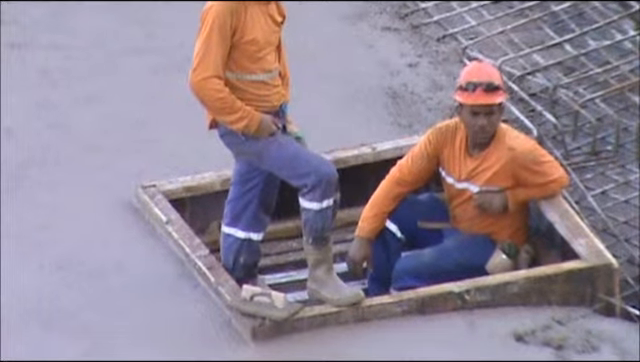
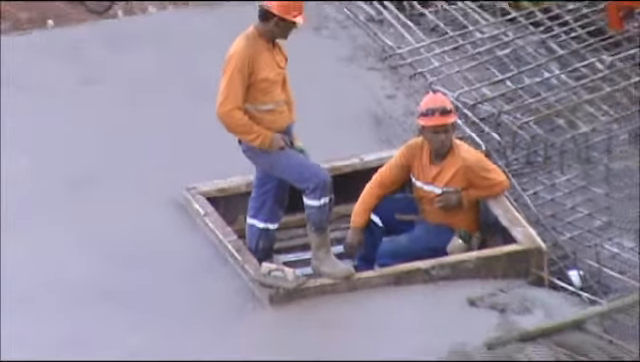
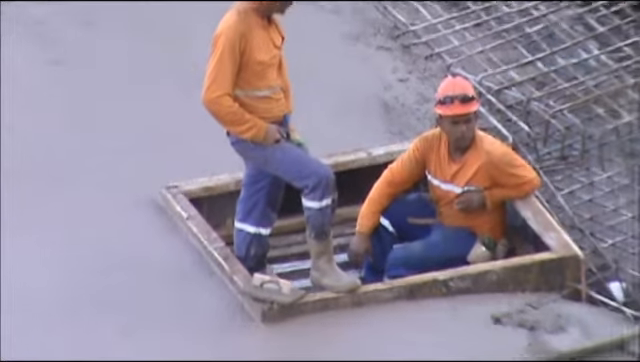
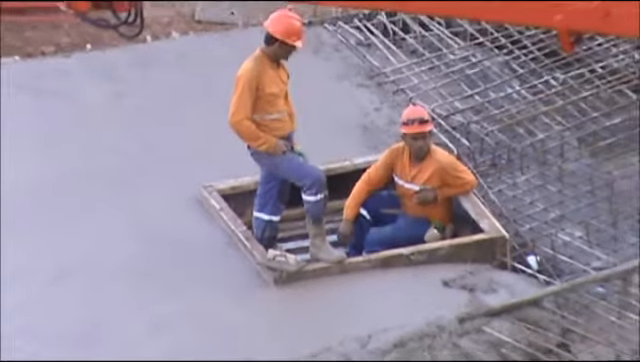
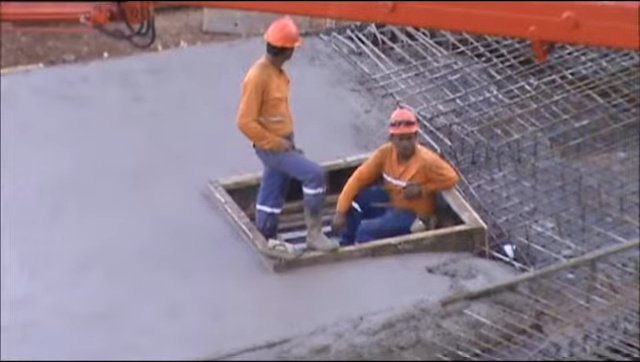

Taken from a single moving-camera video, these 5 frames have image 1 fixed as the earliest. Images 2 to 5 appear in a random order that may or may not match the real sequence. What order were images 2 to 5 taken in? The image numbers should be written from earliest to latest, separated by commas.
3, 2, 4, 5
